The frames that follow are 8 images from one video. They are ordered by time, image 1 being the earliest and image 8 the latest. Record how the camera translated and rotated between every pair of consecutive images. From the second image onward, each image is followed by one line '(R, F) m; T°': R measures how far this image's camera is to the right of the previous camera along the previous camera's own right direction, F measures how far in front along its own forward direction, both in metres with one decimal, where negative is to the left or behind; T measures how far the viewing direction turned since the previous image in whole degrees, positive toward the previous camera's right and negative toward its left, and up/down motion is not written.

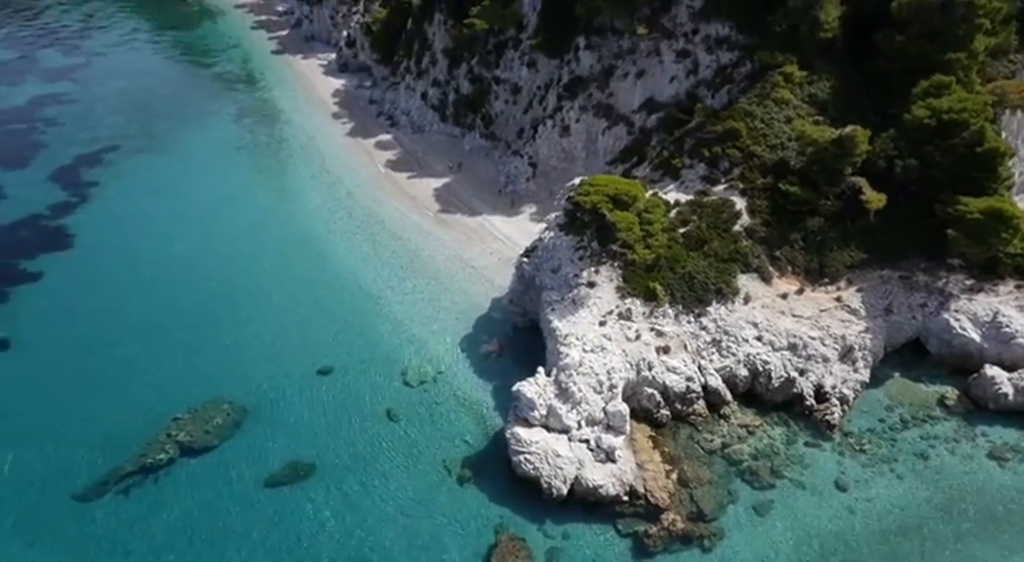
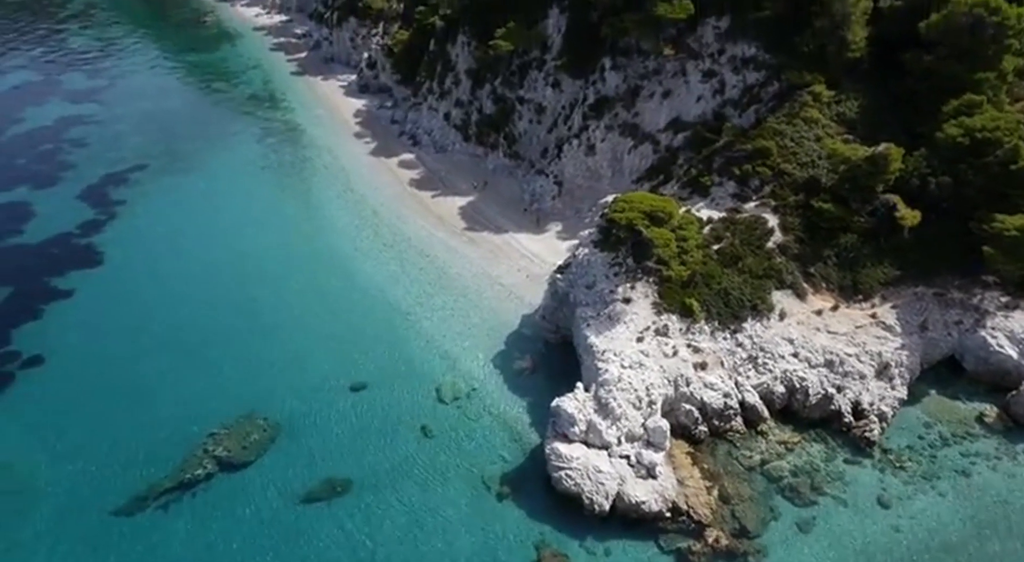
(-1.3, -0.1) m; 0°
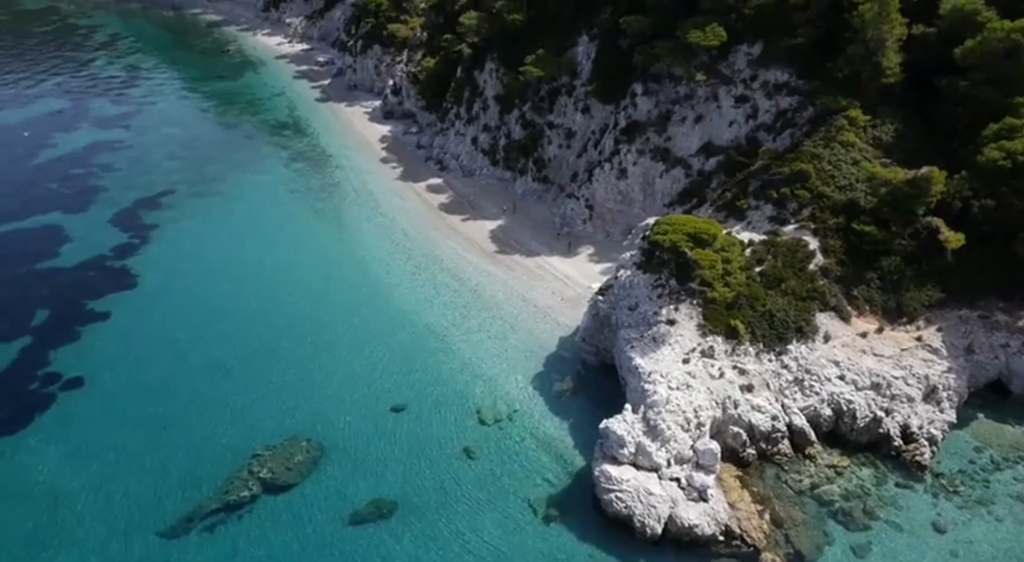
(-1.5, -0.1) m; 0°
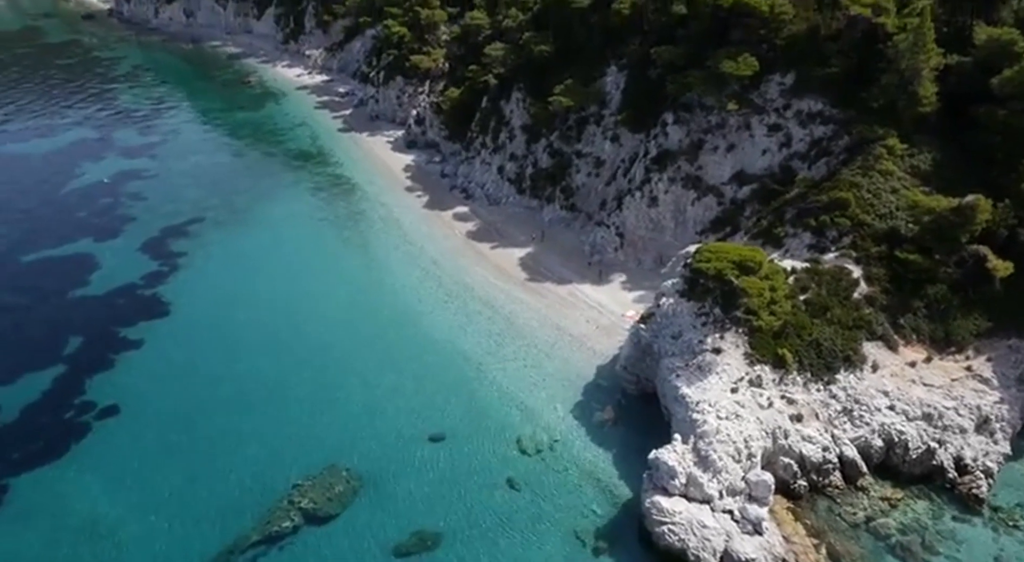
(-1.5, +0.1) m; 0°
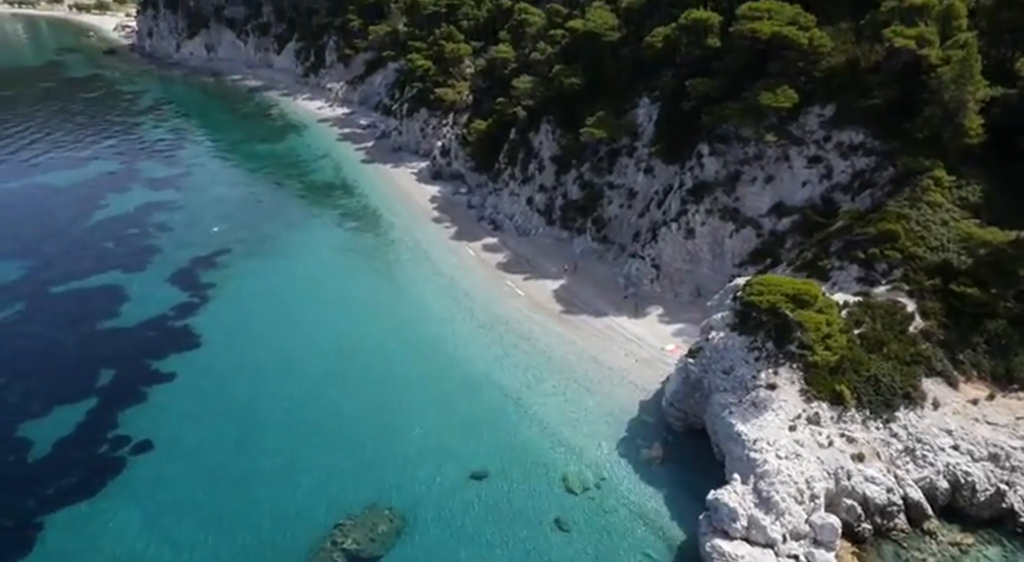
(-1.6, +0.5) m; -1°
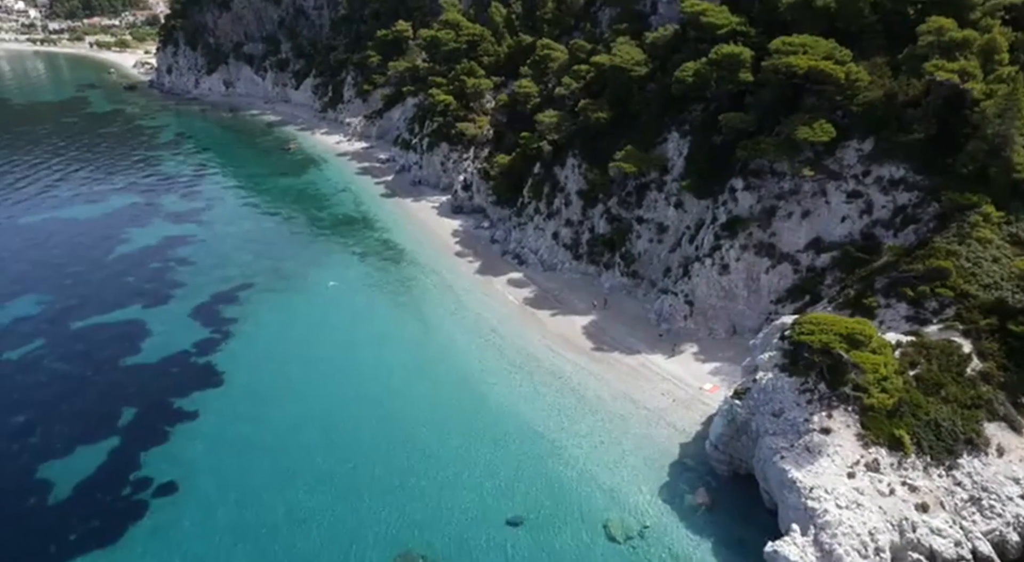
(-1.3, +0.7) m; -1°
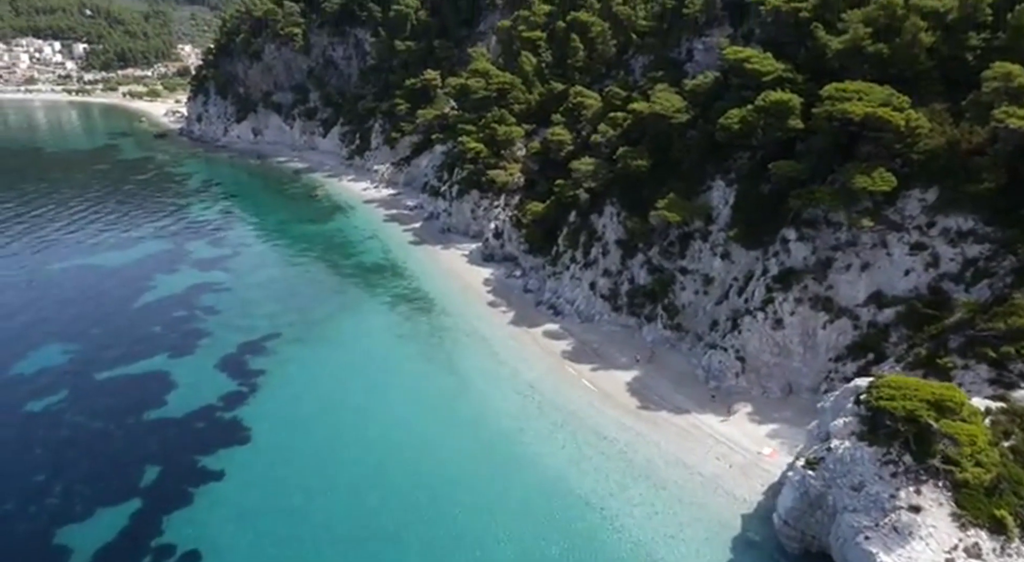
(-1.3, +1.5) m; -1°
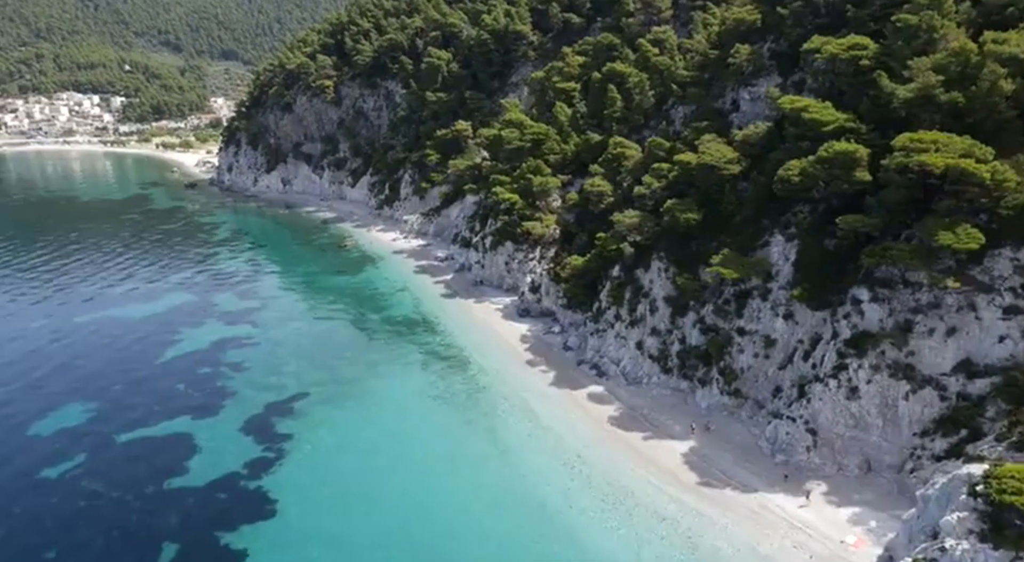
(-1.4, +2.2) m; -2°
